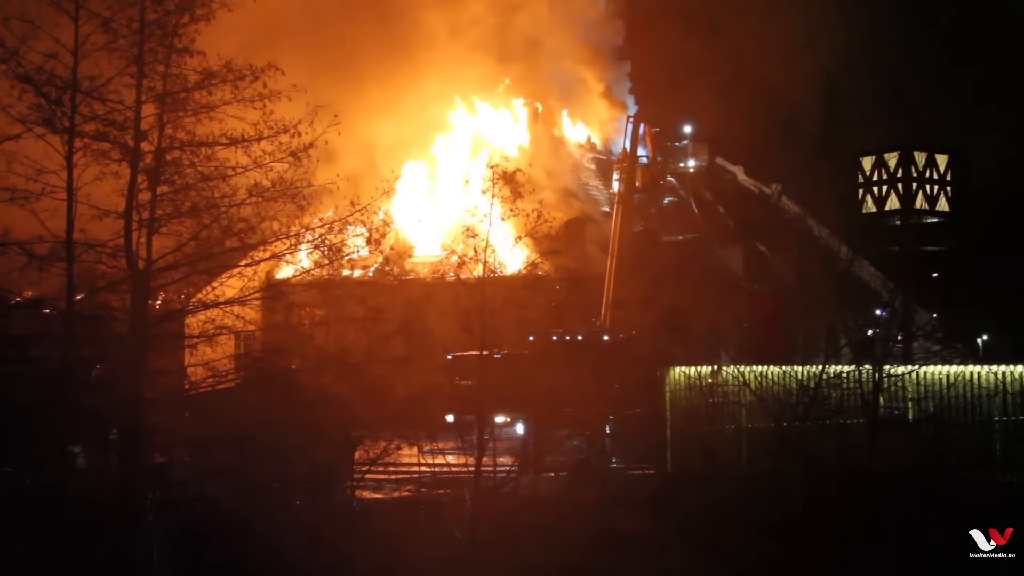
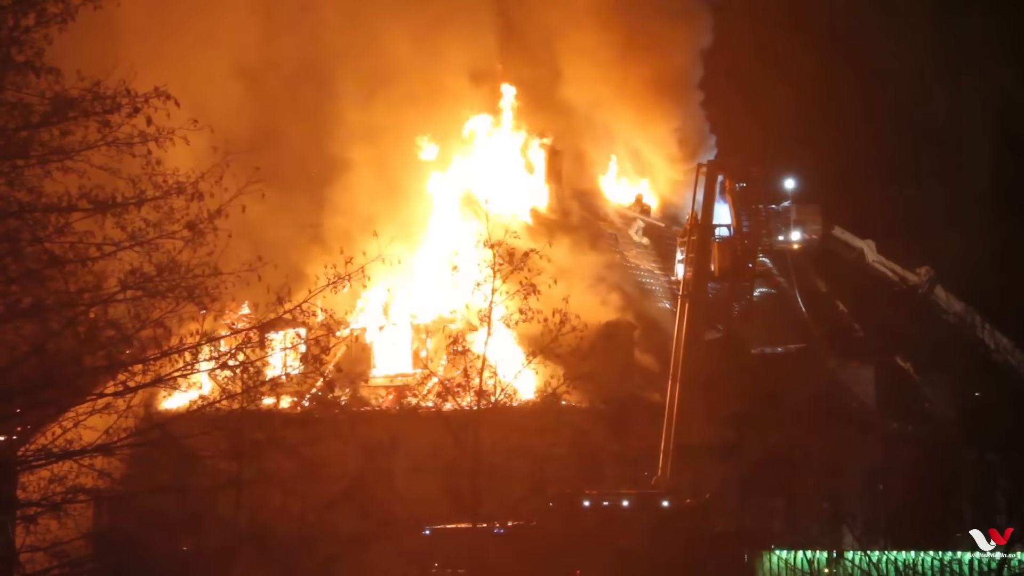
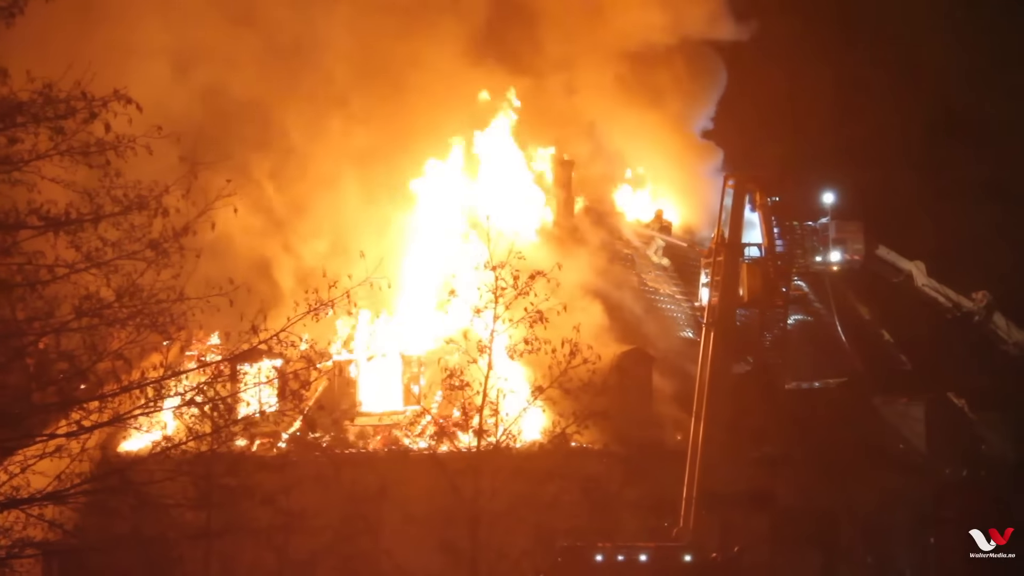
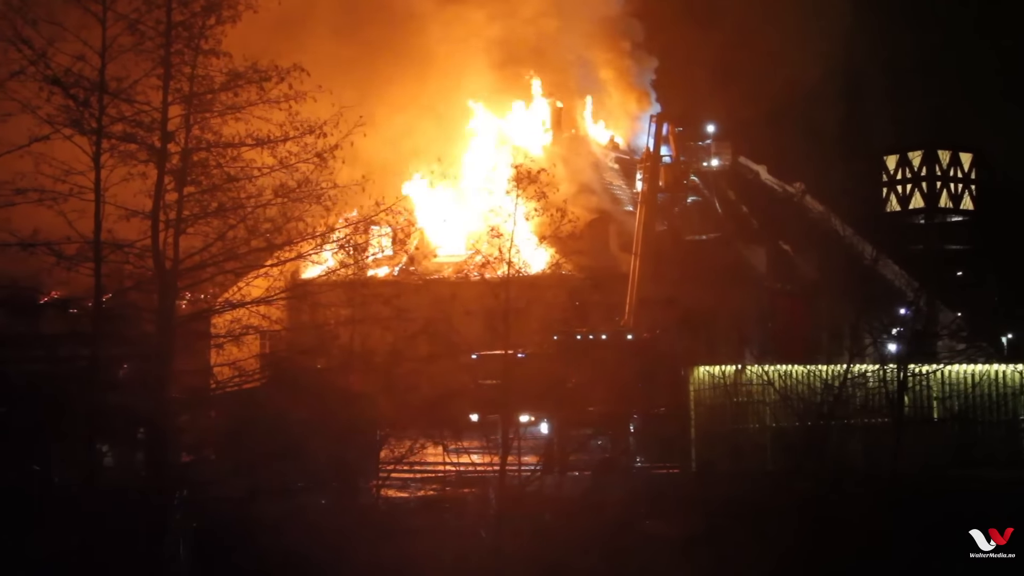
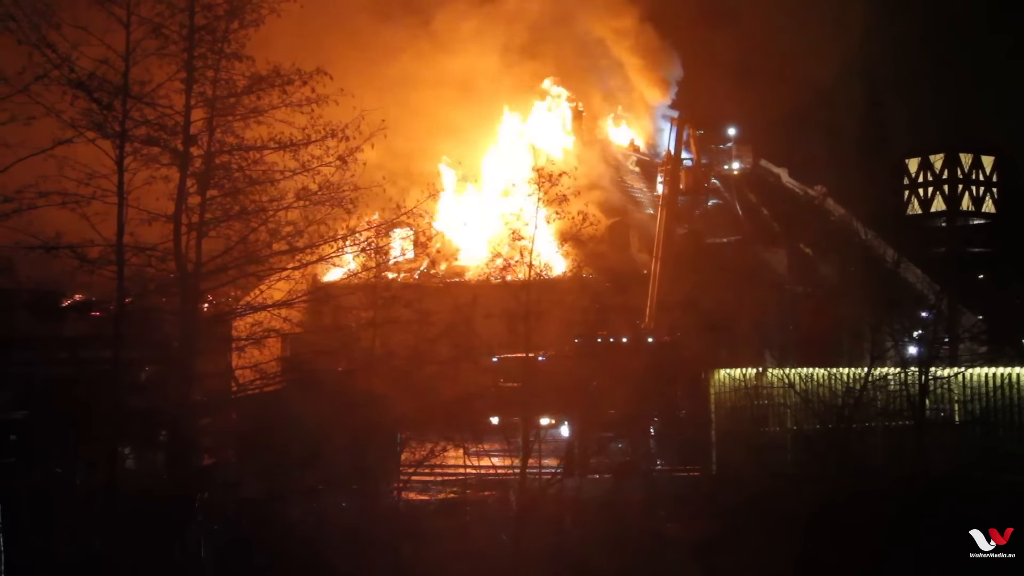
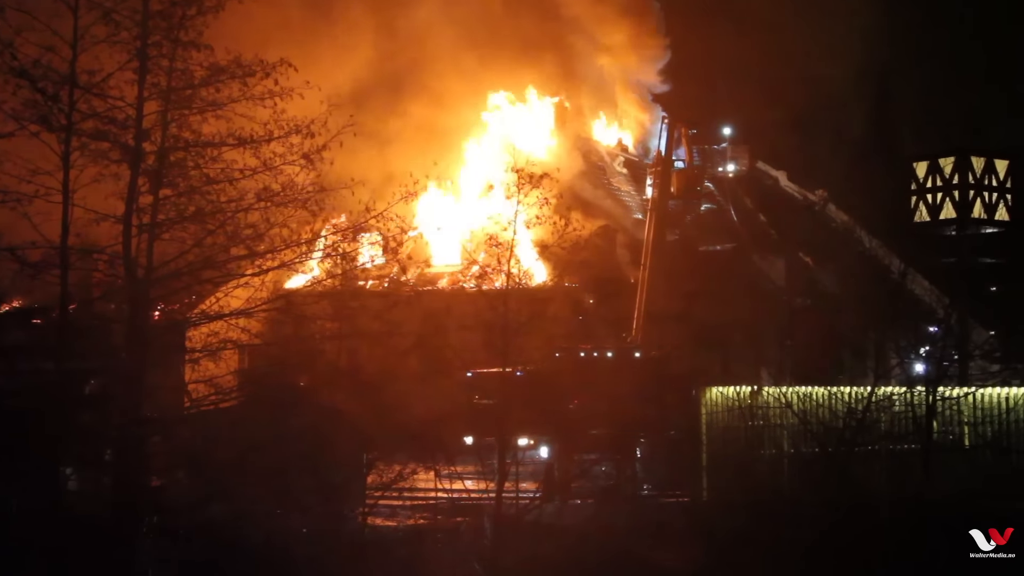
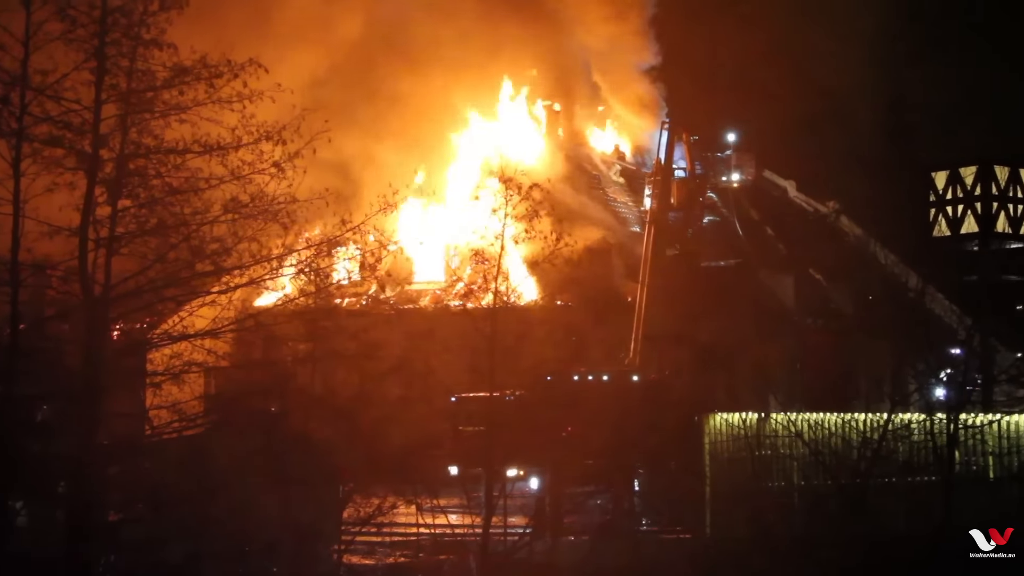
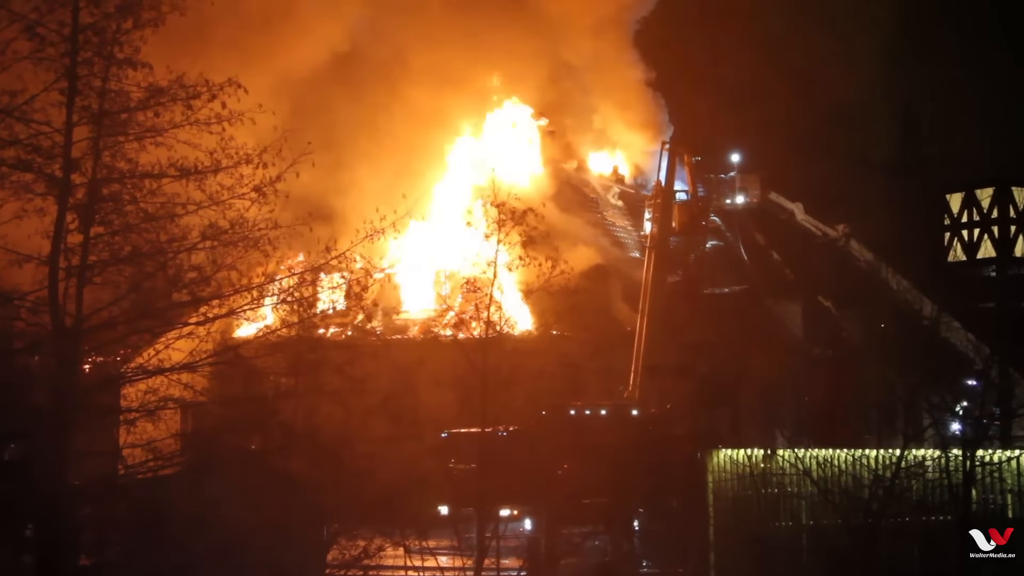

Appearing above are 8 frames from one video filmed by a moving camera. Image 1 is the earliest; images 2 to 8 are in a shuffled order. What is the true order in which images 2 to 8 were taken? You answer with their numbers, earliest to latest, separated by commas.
4, 5, 6, 7, 8, 2, 3
